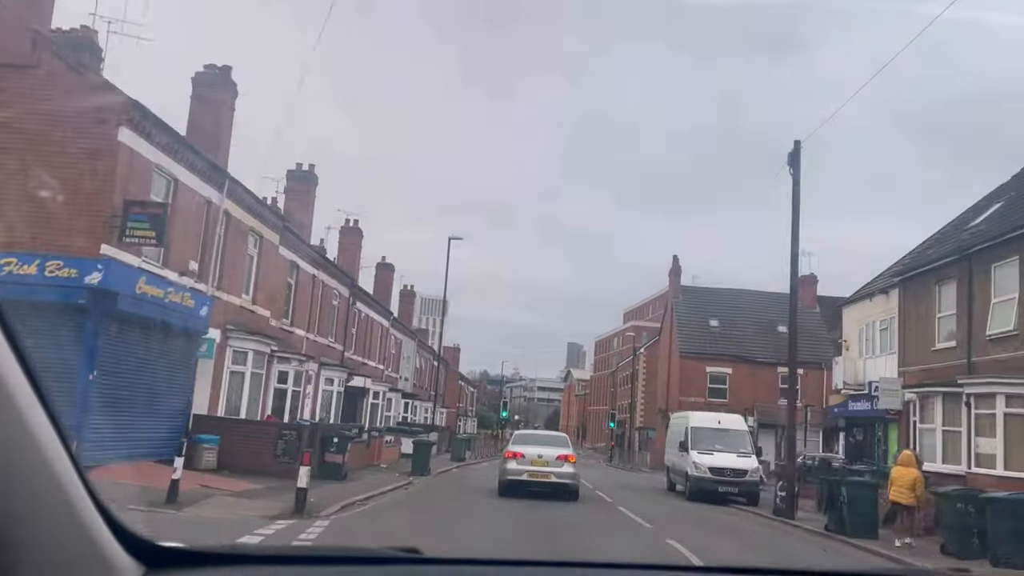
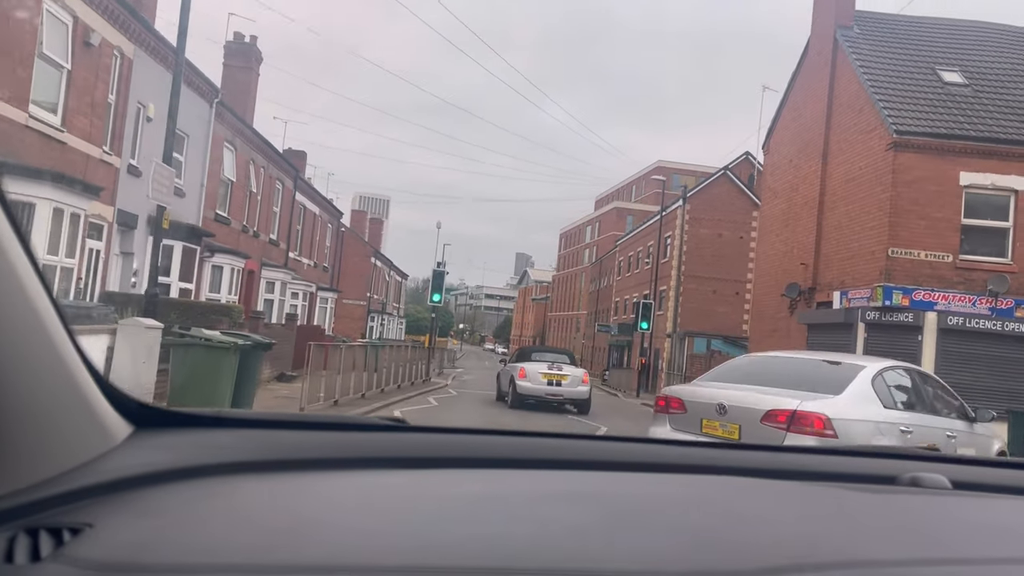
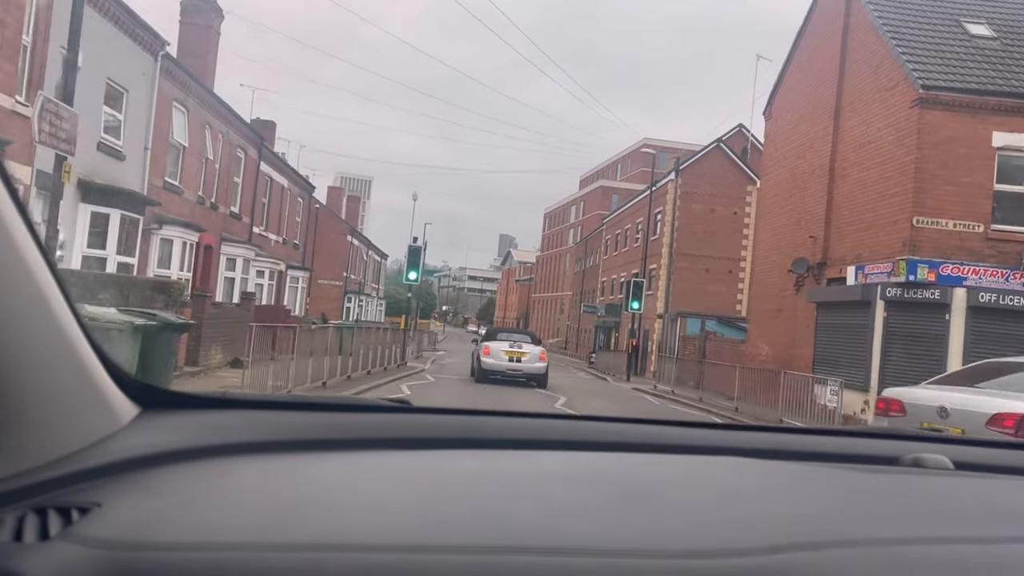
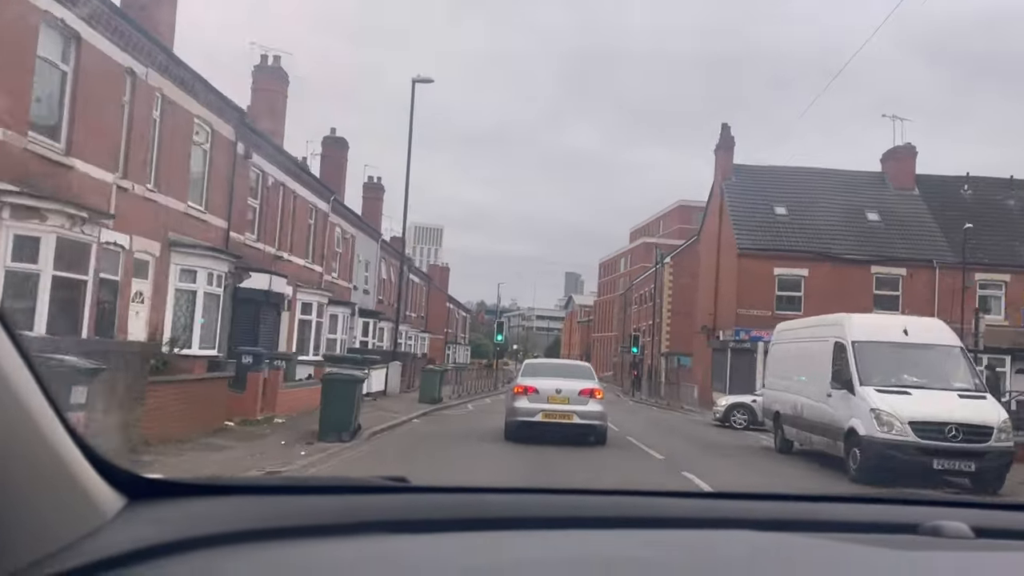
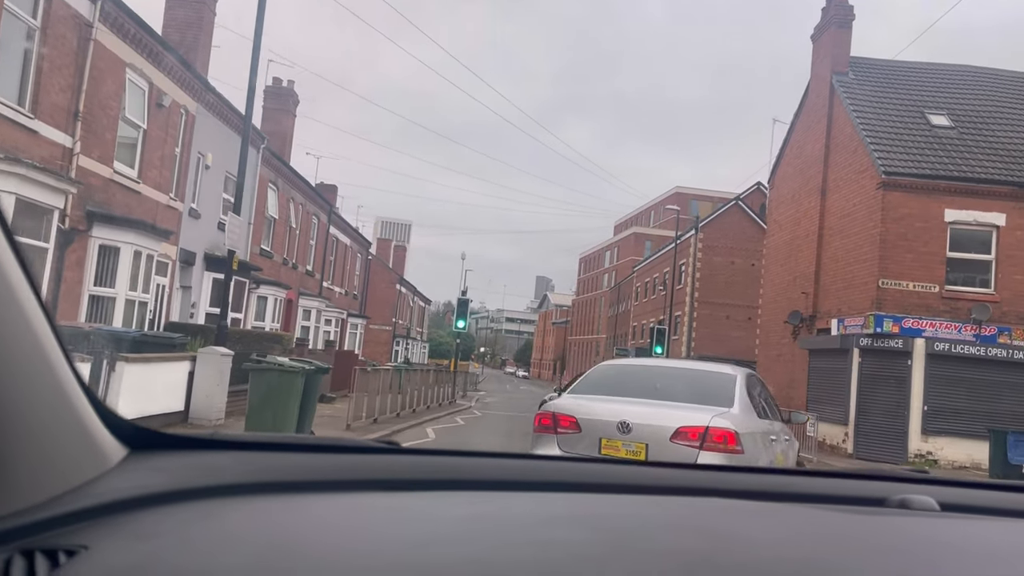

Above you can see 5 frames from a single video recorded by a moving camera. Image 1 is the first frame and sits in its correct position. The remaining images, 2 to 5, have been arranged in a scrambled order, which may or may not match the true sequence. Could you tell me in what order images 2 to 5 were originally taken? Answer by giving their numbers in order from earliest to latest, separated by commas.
4, 5, 2, 3
